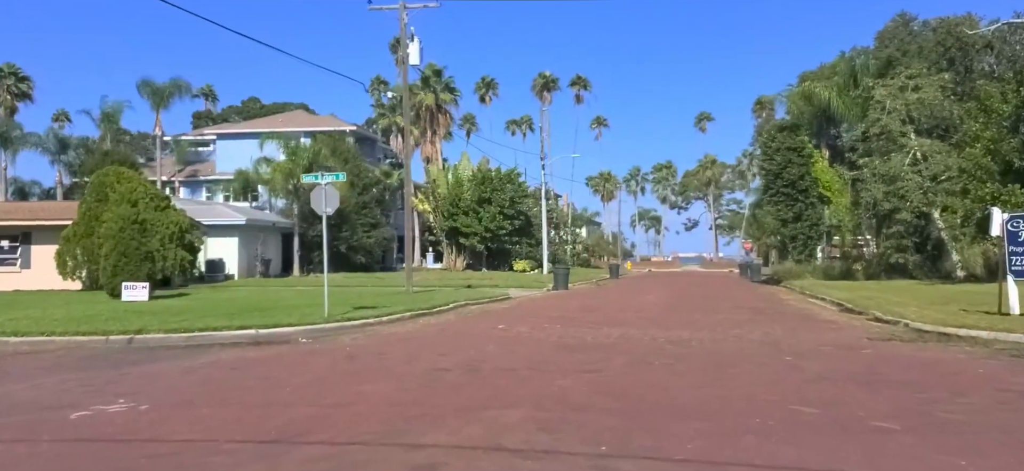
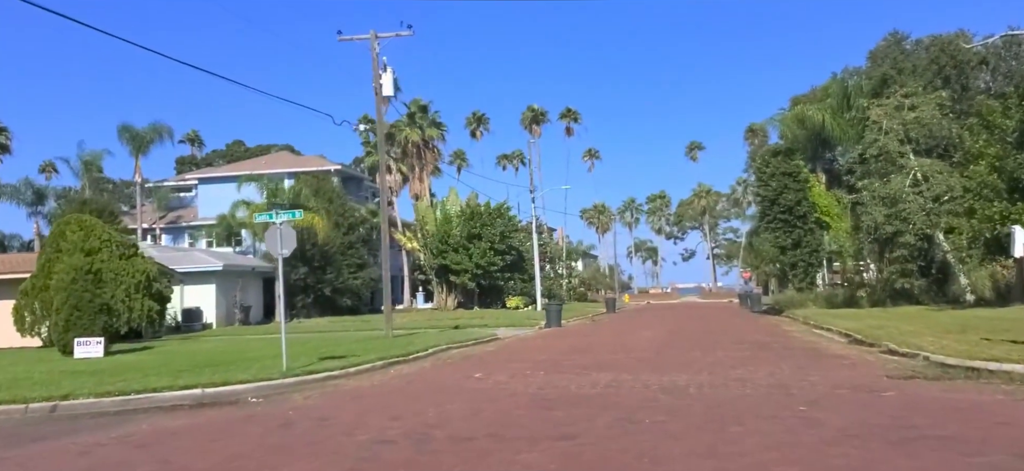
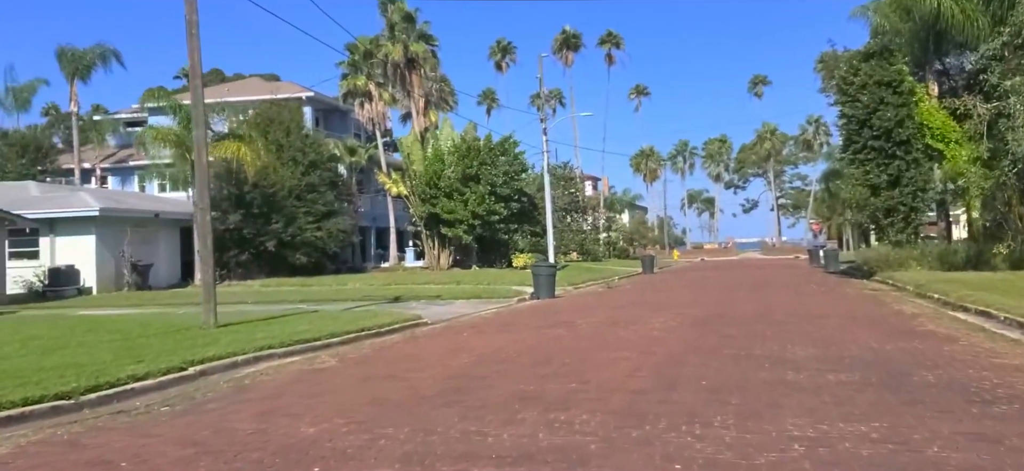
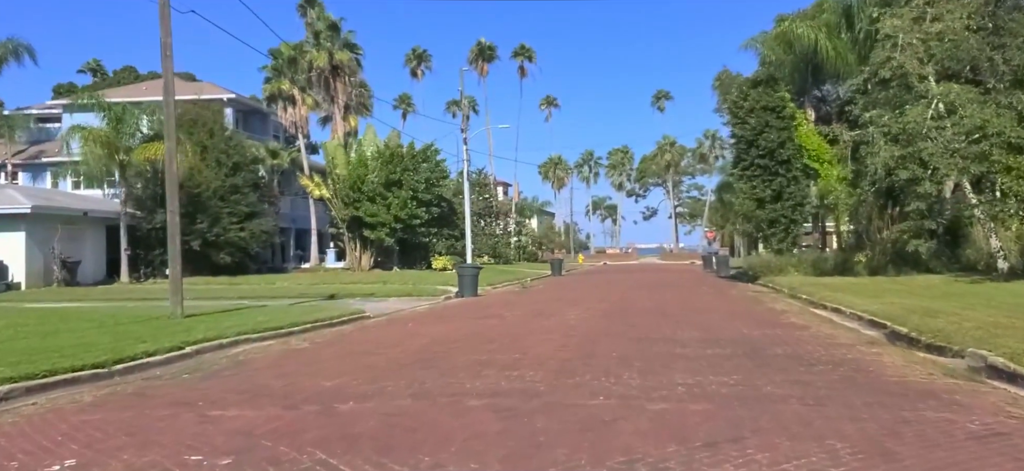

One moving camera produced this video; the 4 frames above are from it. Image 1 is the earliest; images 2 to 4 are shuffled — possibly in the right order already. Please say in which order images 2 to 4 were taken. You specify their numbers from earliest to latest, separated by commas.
2, 4, 3
